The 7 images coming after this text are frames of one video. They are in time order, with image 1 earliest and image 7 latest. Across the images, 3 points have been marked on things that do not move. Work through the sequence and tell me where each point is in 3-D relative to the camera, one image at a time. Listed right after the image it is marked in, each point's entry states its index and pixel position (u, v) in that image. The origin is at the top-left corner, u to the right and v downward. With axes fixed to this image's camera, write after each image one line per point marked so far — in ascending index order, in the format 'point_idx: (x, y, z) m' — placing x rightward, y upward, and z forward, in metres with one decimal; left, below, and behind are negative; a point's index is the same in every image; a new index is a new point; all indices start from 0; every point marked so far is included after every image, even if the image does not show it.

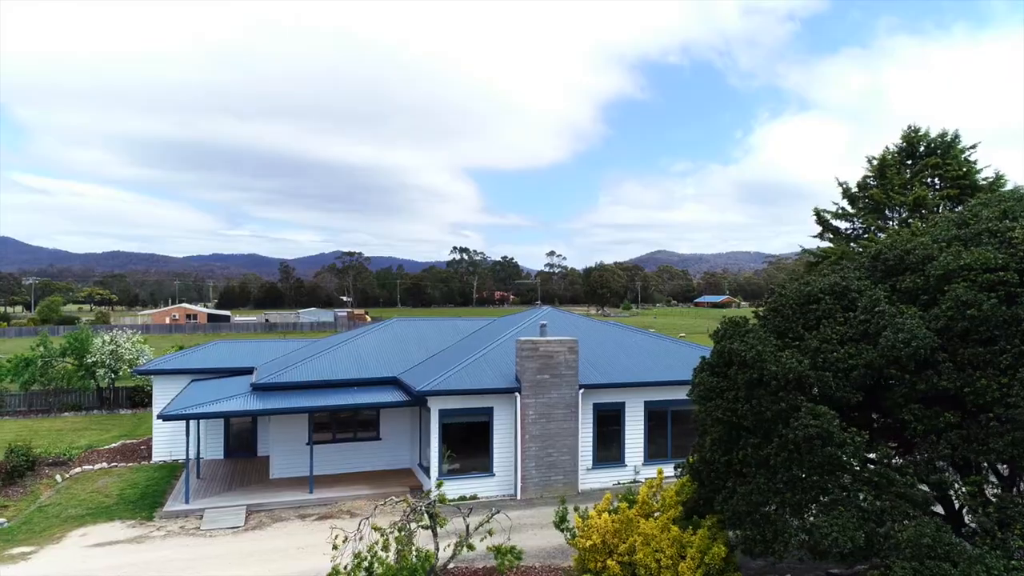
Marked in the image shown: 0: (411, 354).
0: (-2.6, -1.7, +17.8) m
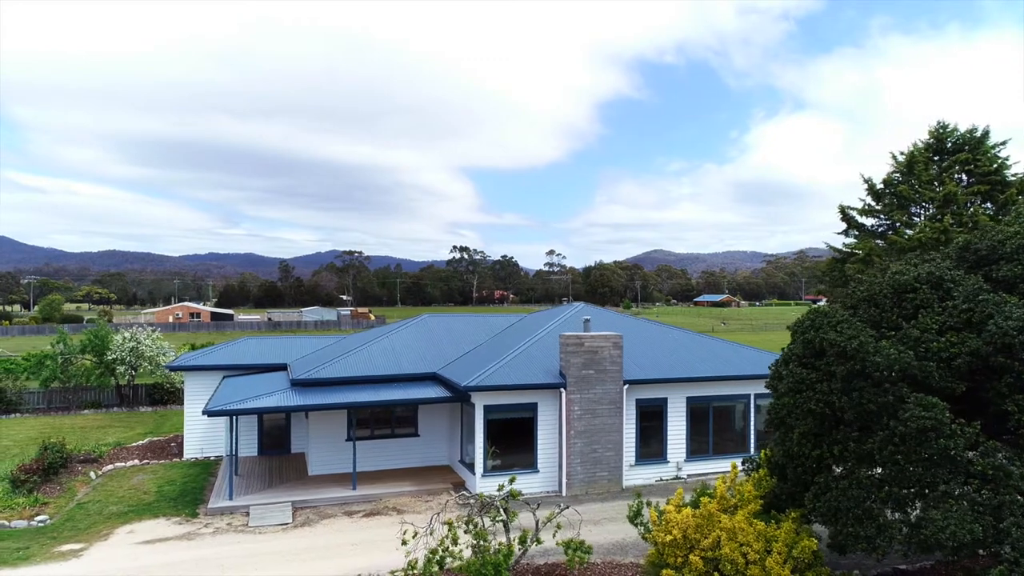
0: (-1.7, -1.6, +17.6) m
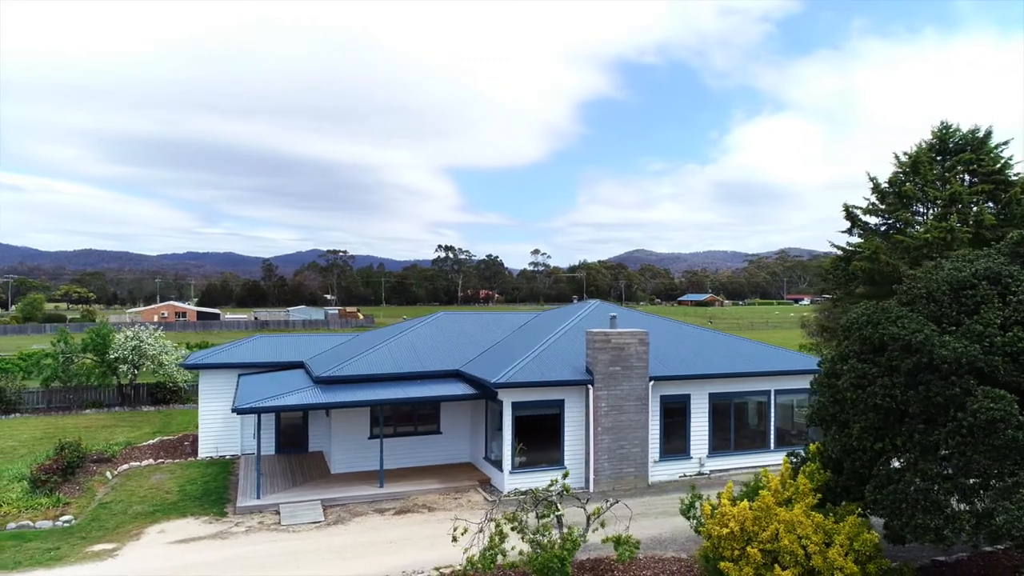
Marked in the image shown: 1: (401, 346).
0: (-1.2, -1.5, +17.5) m
1: (-2.8, -1.4, +17.4) m
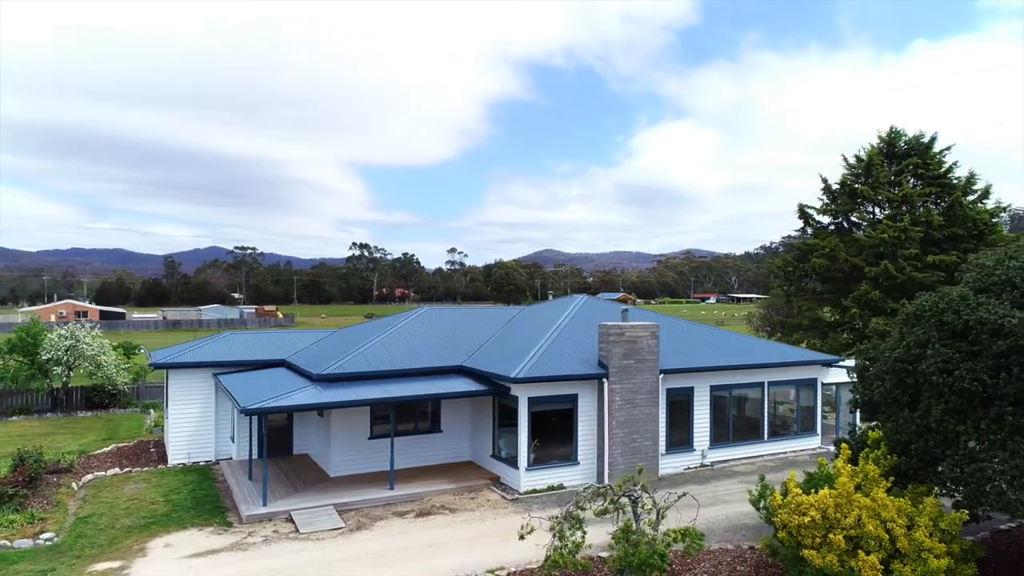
0: (-1.3, -1.4, +17.0) m
1: (-2.9, -1.3, +16.7) m
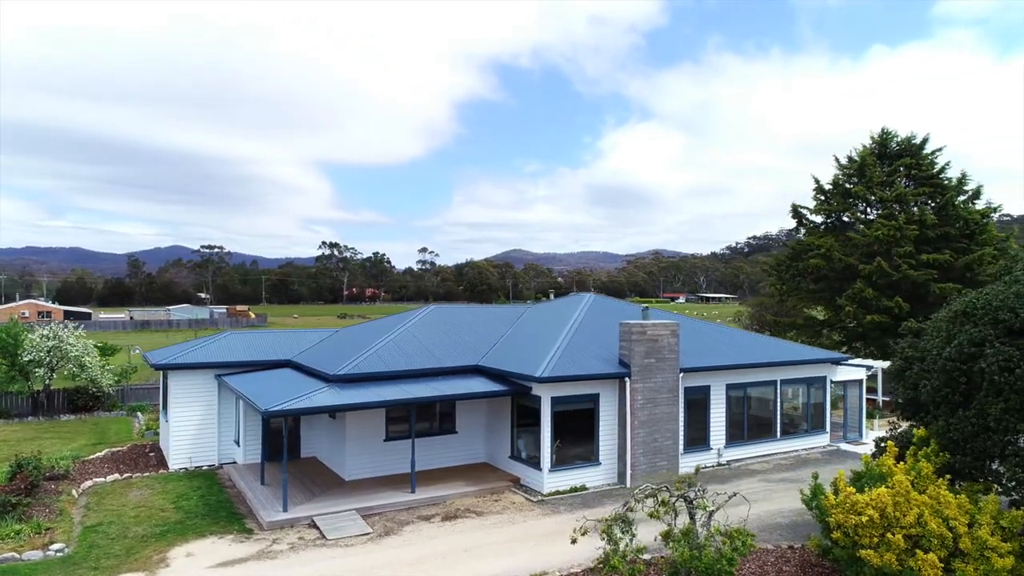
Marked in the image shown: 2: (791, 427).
0: (-1.0, -1.3, +16.7) m
1: (-2.5, -1.2, +16.3) m
2: (+7.2, -3.6, +17.4) m
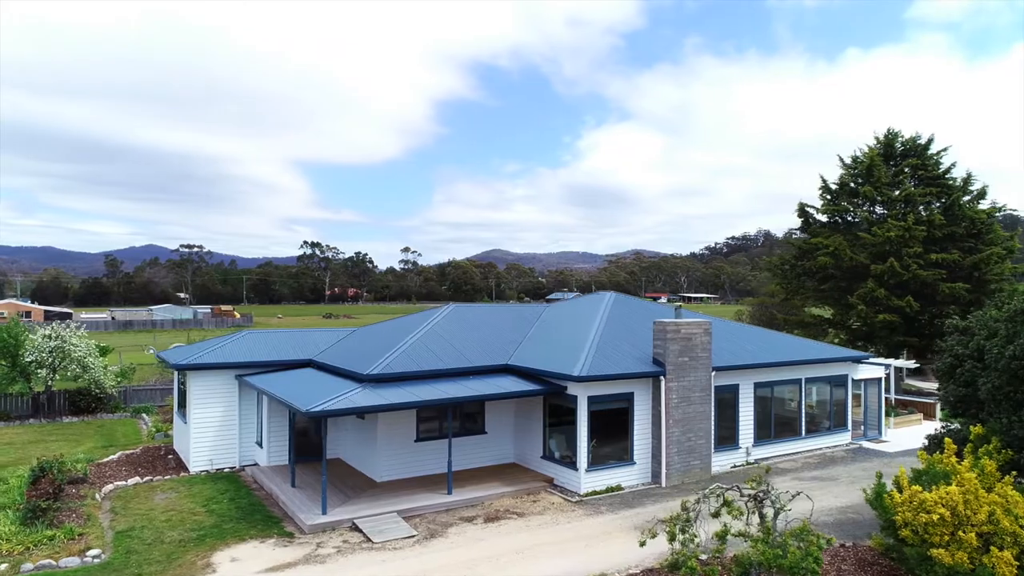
0: (-0.3, -1.3, +16.5) m
1: (-1.9, -1.2, +16.1) m
2: (+7.8, -3.5, +17.4) m
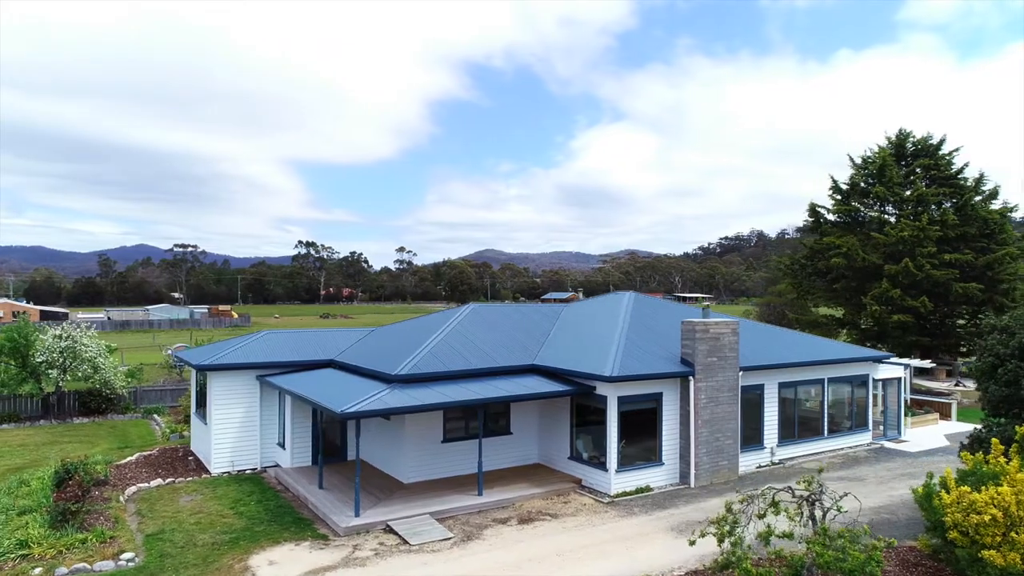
0: (+0.2, -1.3, +16.4) m
1: (-1.3, -1.2, +16.0) m
2: (+8.3, -3.5, +17.4) m
